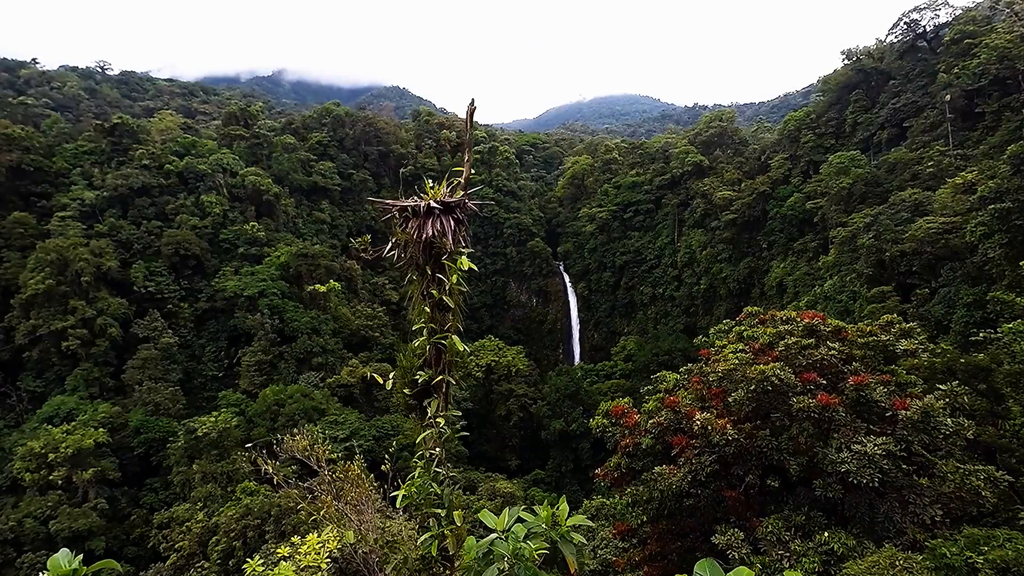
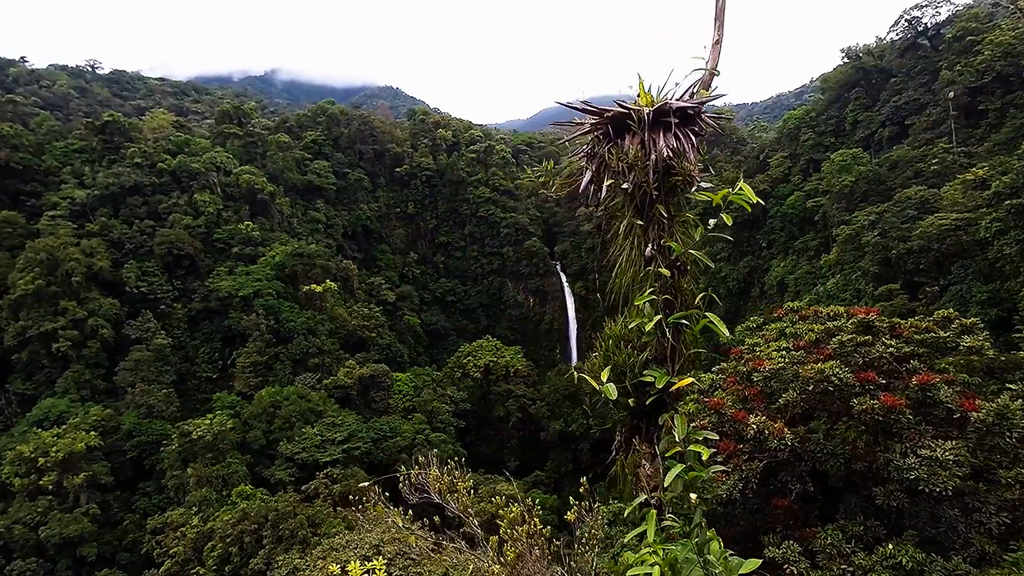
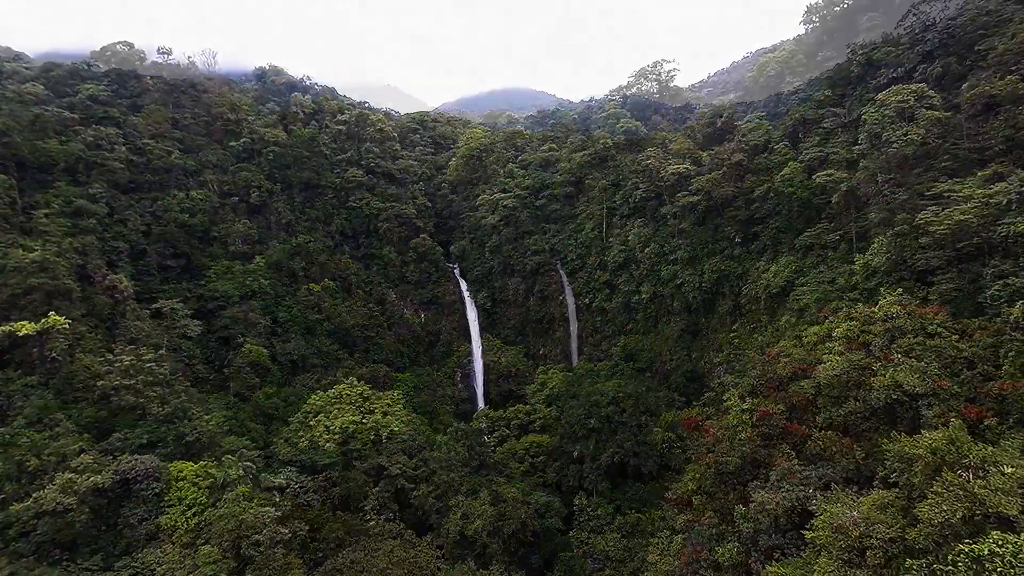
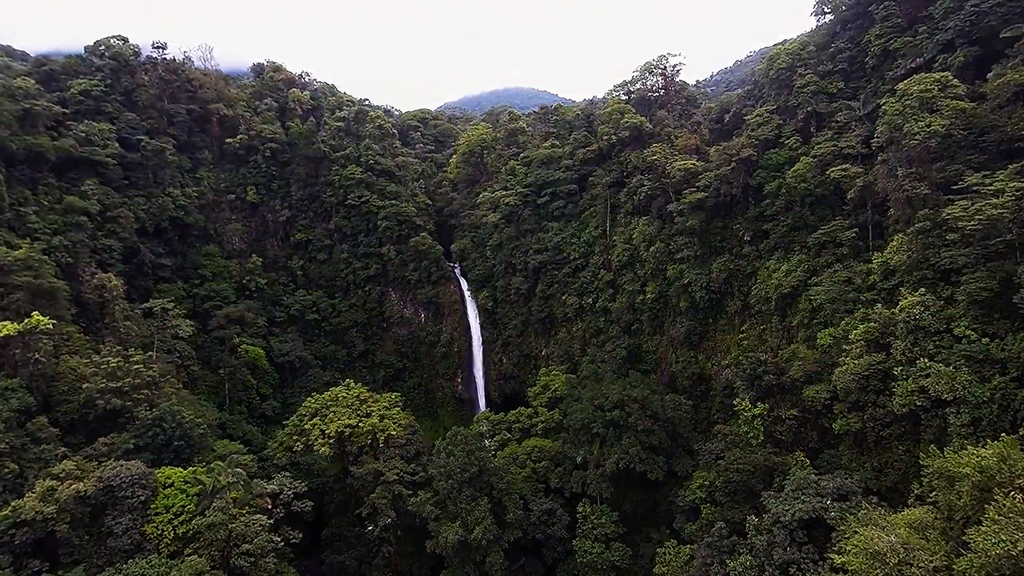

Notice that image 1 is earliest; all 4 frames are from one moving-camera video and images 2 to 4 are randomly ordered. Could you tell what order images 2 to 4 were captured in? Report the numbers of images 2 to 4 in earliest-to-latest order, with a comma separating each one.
2, 3, 4
